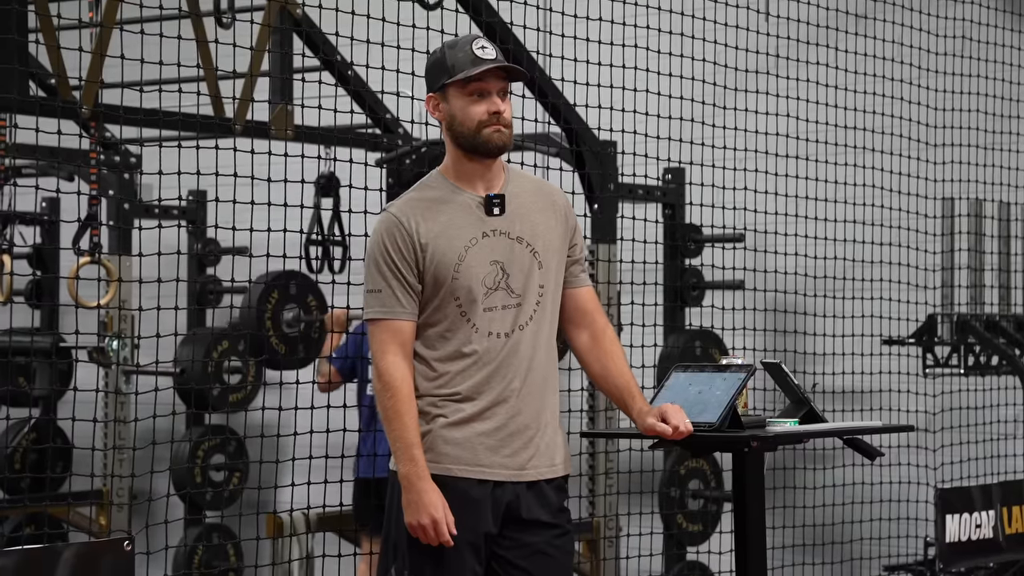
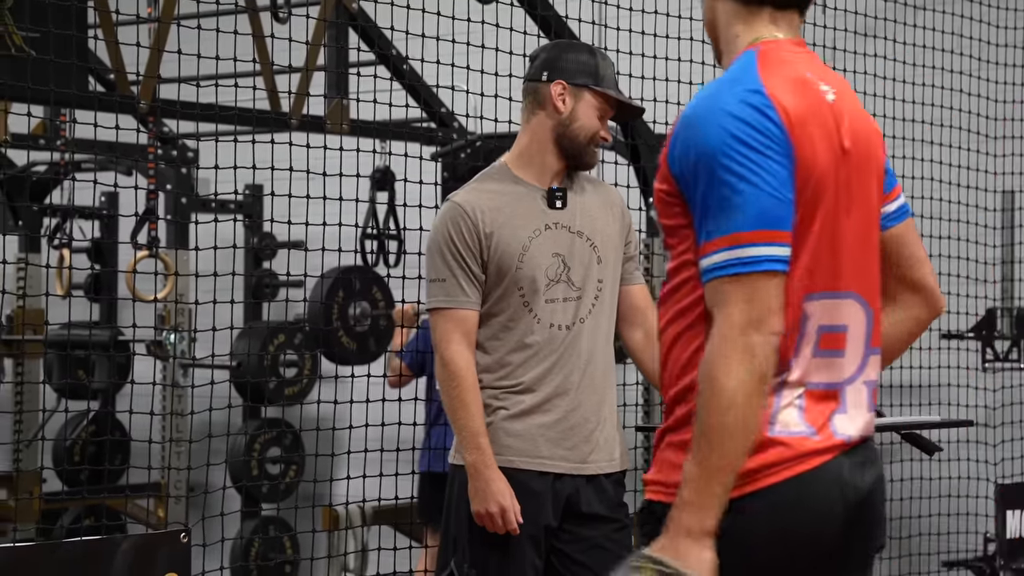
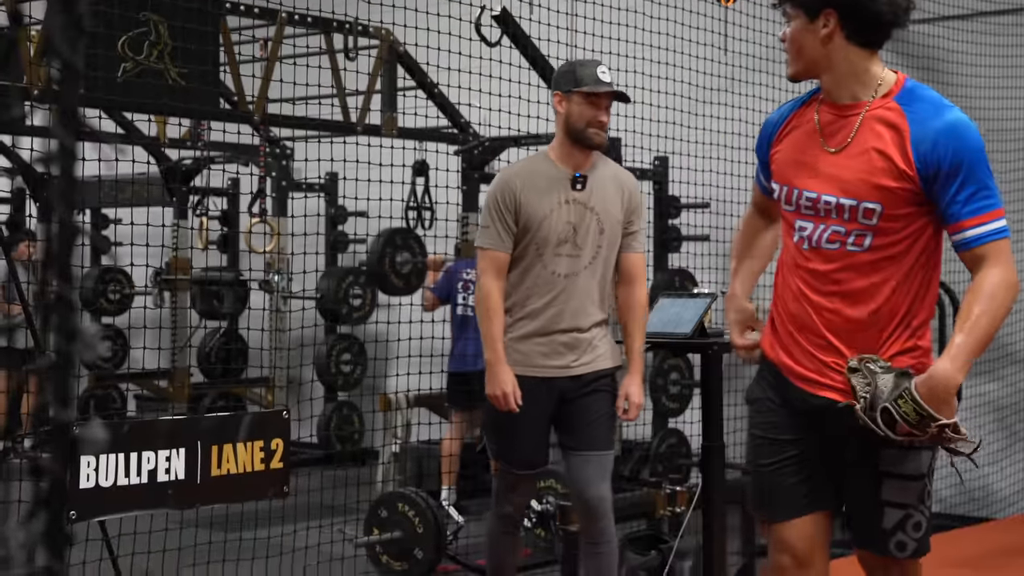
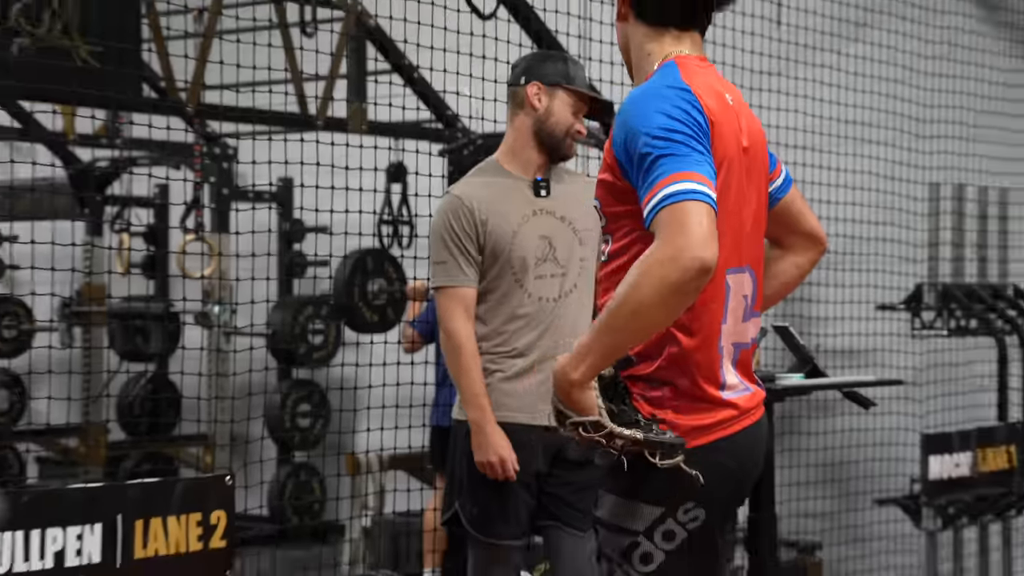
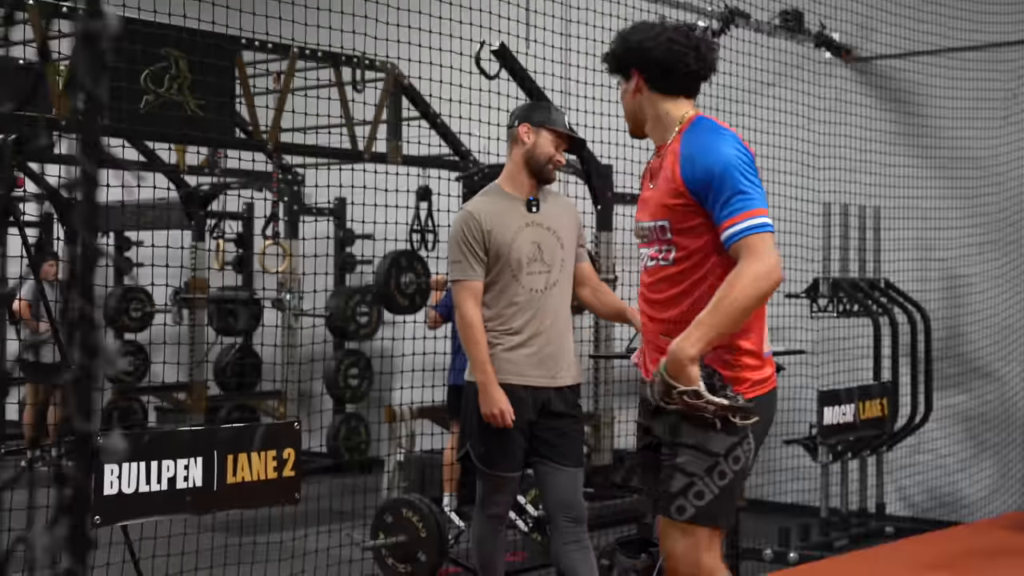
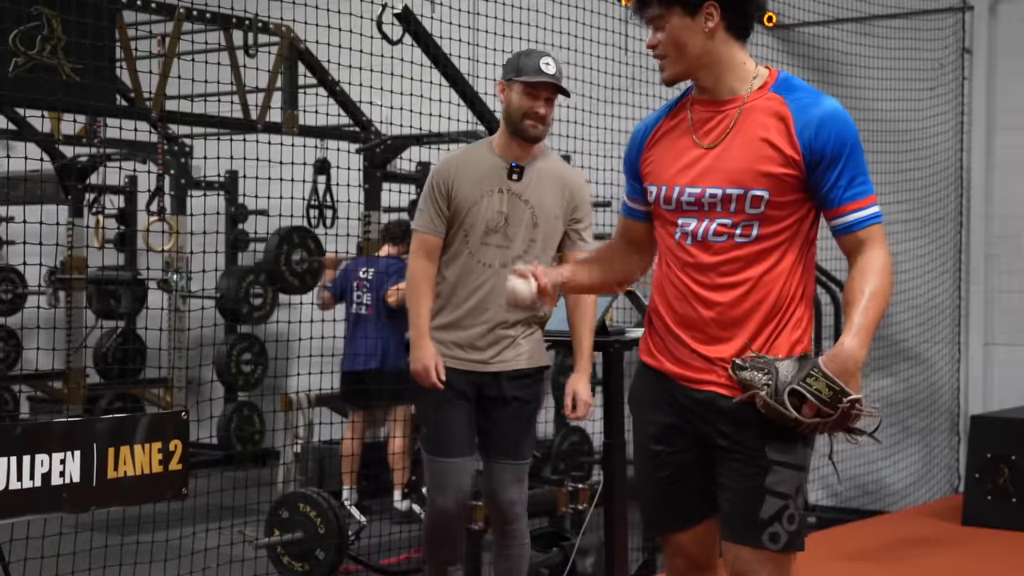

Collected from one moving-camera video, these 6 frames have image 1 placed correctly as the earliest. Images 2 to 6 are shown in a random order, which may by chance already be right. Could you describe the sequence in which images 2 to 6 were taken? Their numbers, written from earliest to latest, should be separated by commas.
2, 4, 5, 3, 6
